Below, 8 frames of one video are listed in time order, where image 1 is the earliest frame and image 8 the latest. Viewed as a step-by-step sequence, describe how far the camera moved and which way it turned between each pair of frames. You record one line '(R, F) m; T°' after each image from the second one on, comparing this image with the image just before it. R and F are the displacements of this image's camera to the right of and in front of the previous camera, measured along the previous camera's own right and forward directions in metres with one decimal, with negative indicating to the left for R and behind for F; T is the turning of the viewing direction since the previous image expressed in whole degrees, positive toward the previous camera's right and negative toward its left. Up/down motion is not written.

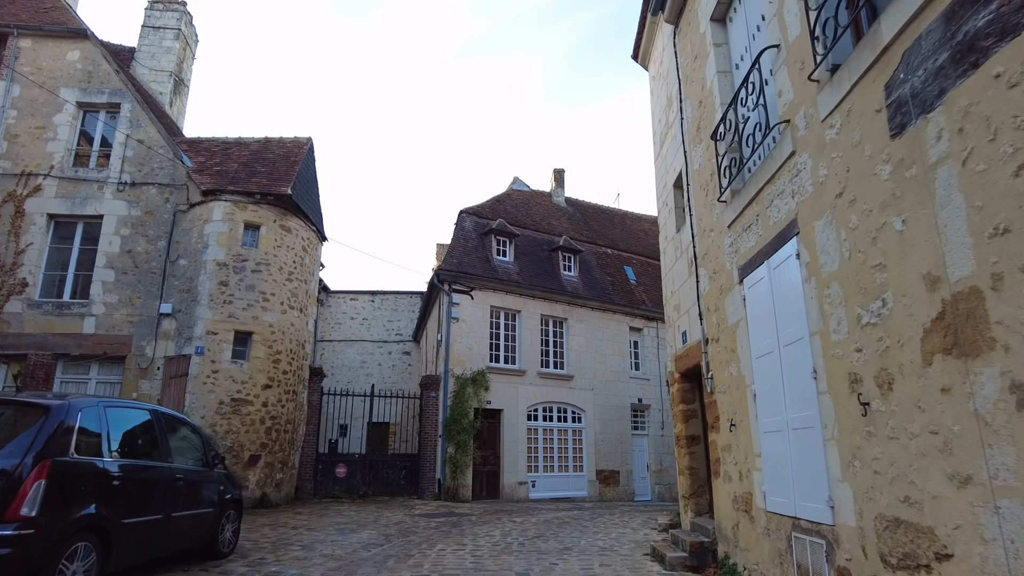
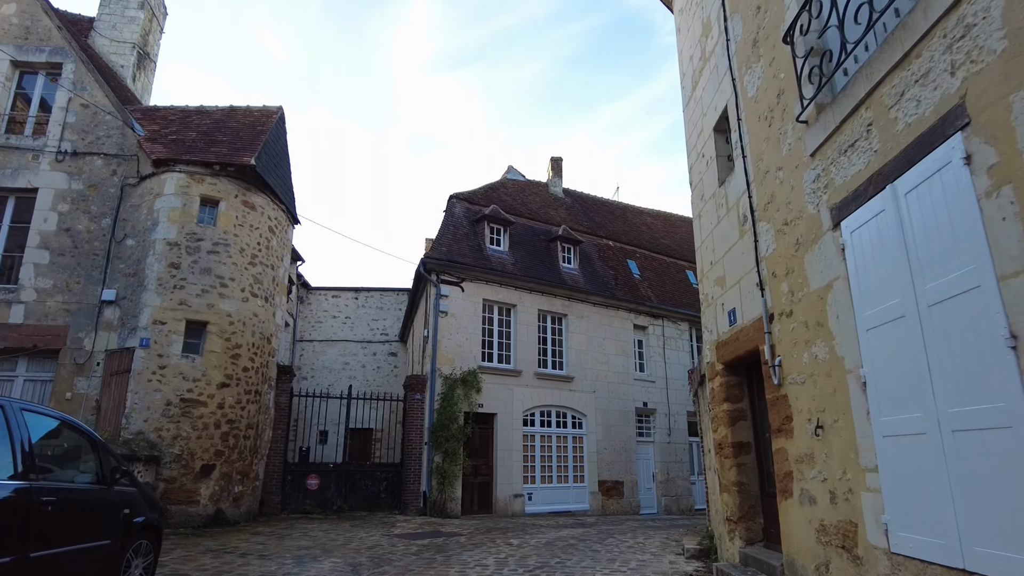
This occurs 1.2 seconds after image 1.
(-0.1, +1.4) m; +1°
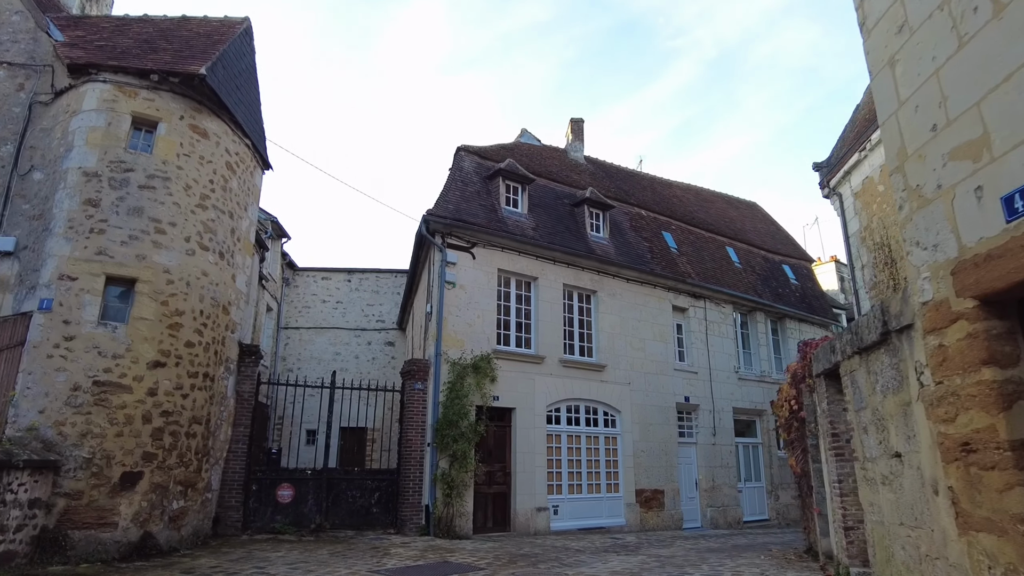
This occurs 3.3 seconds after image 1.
(-0.4, +2.5) m; 0°
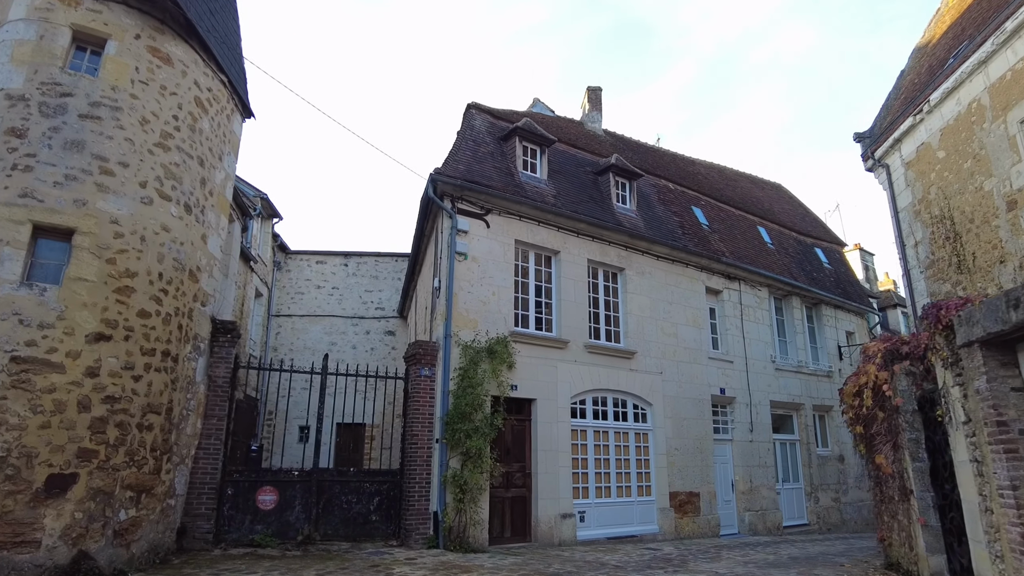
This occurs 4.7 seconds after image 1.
(-0.3, +1.5) m; 0°
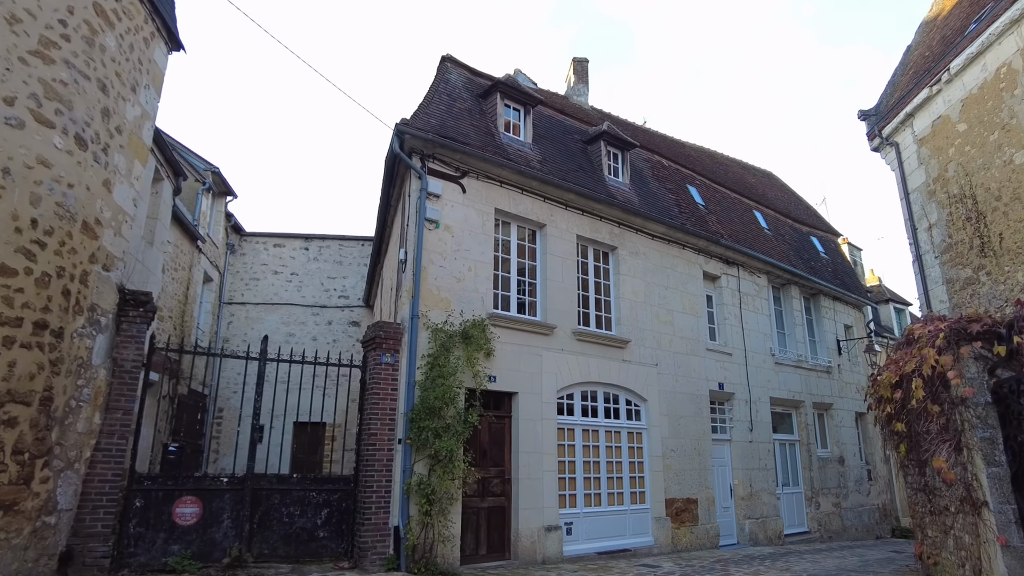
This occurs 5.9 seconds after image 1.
(-0.1, +1.3) m; +2°
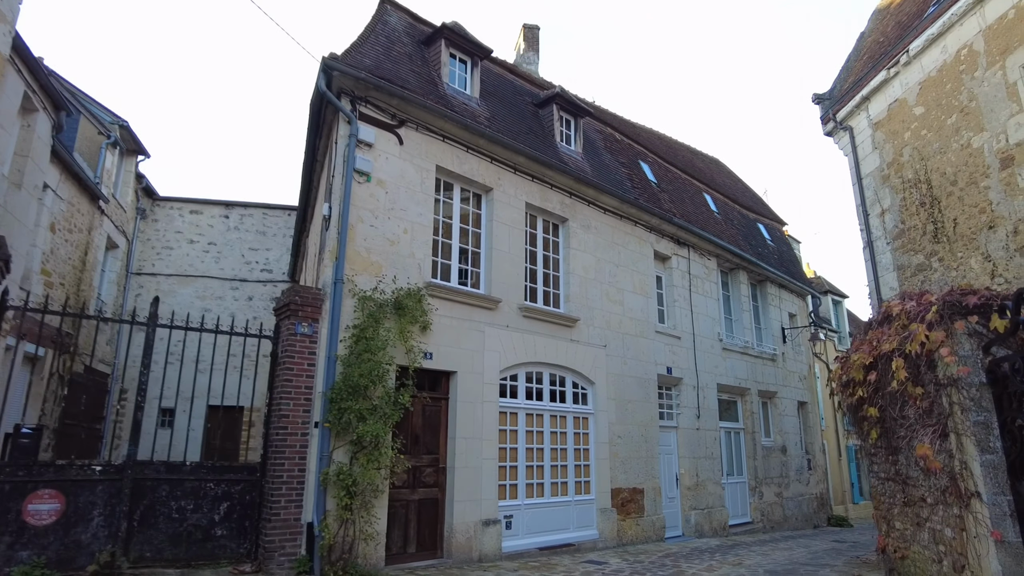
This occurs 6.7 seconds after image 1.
(0.0, +0.9) m; +5°
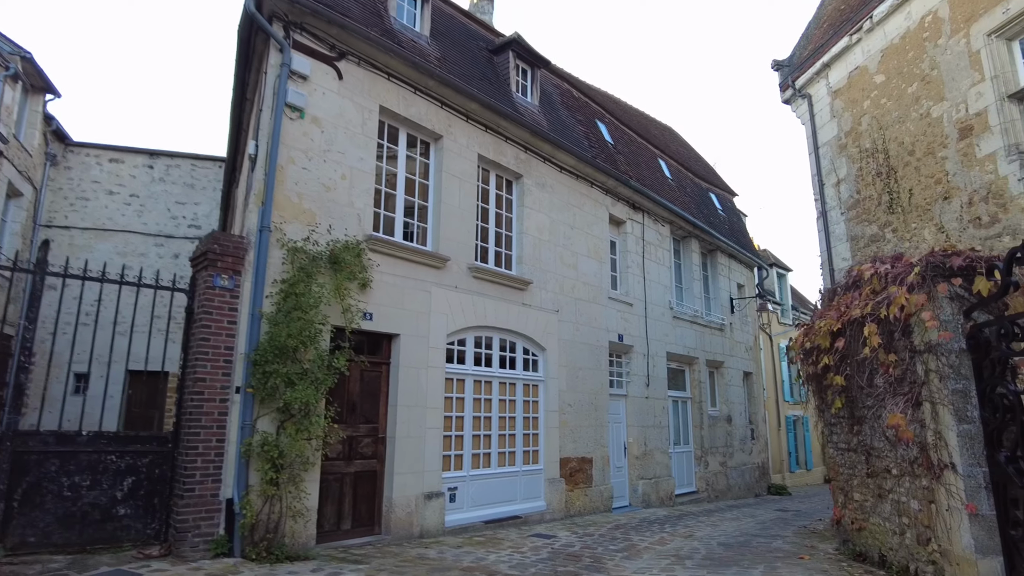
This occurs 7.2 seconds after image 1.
(0.0, +0.6) m; +5°
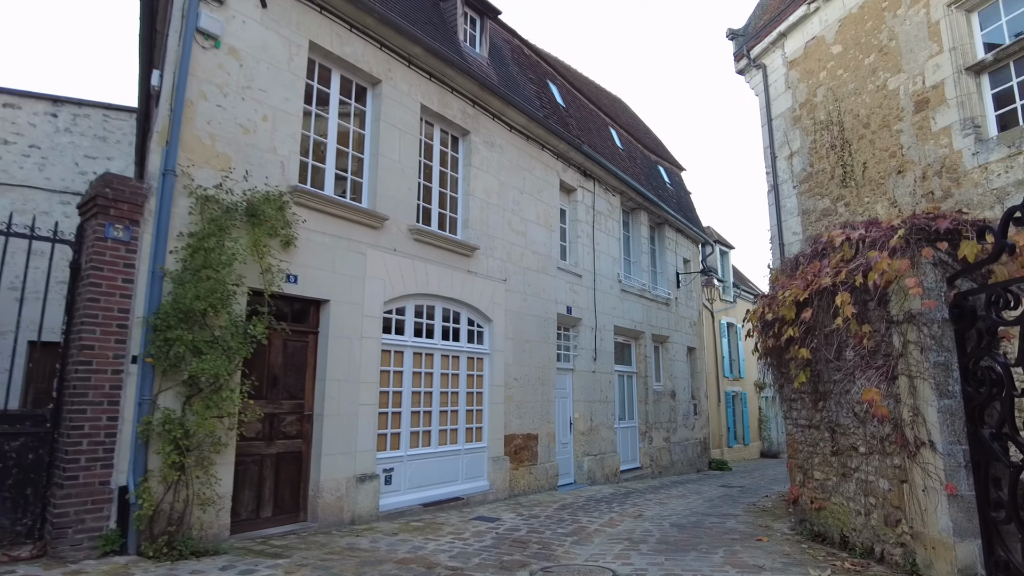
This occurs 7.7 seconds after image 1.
(0.0, +0.6) m; +5°
